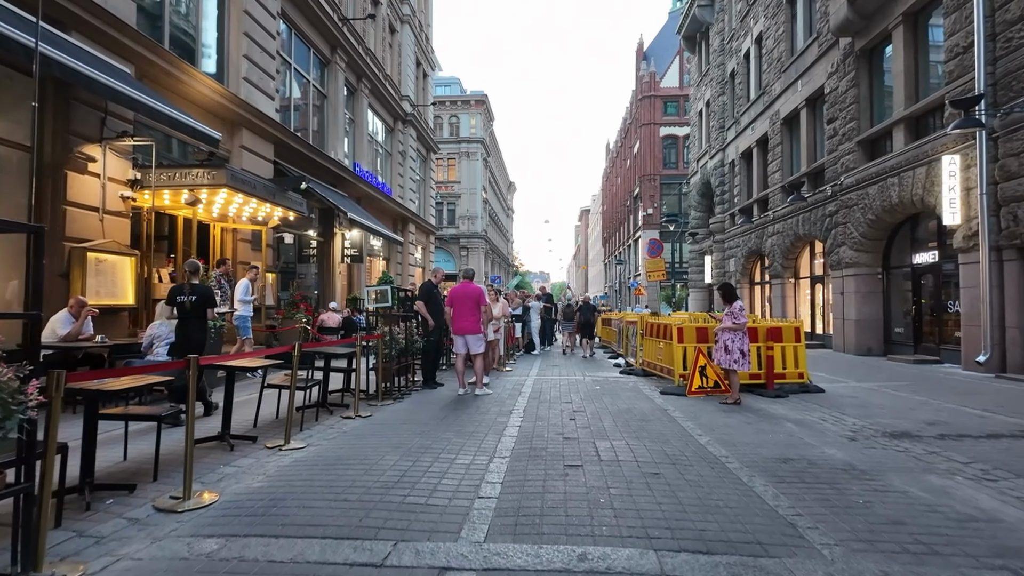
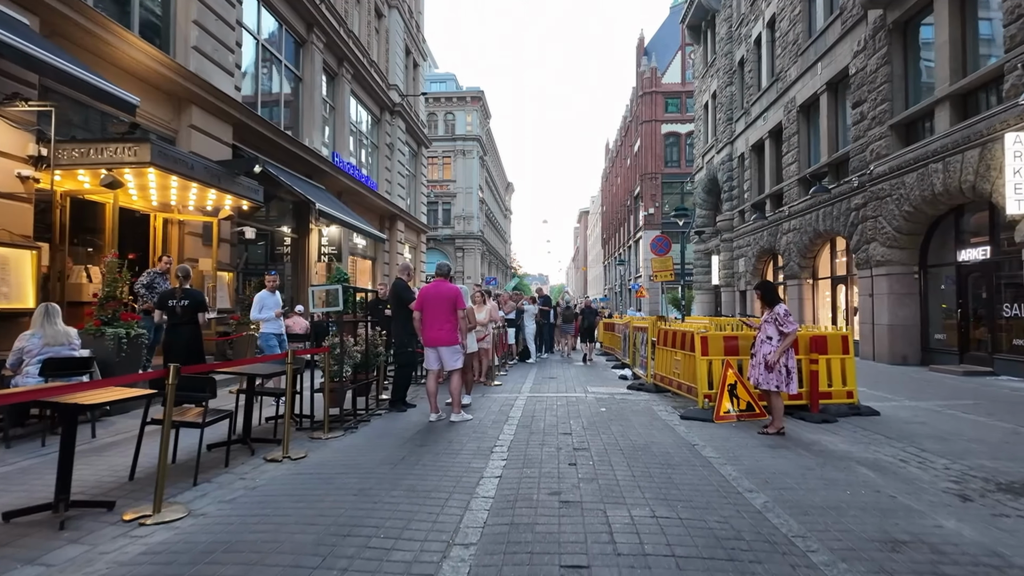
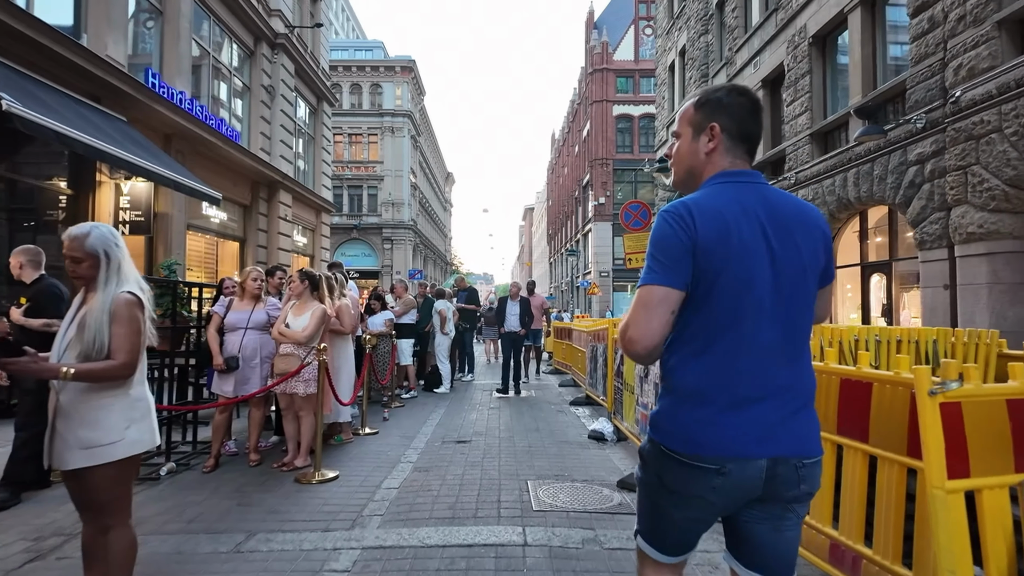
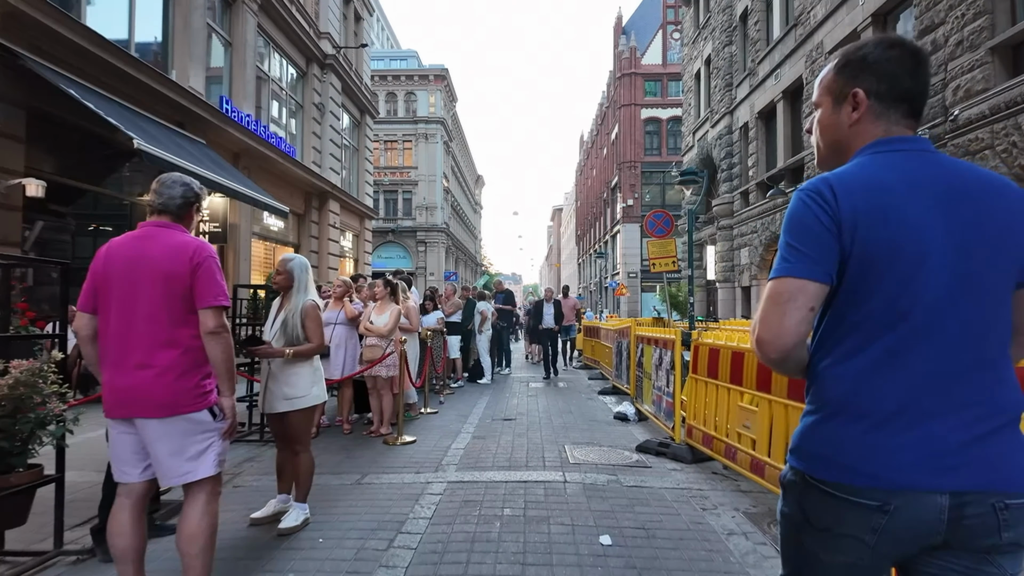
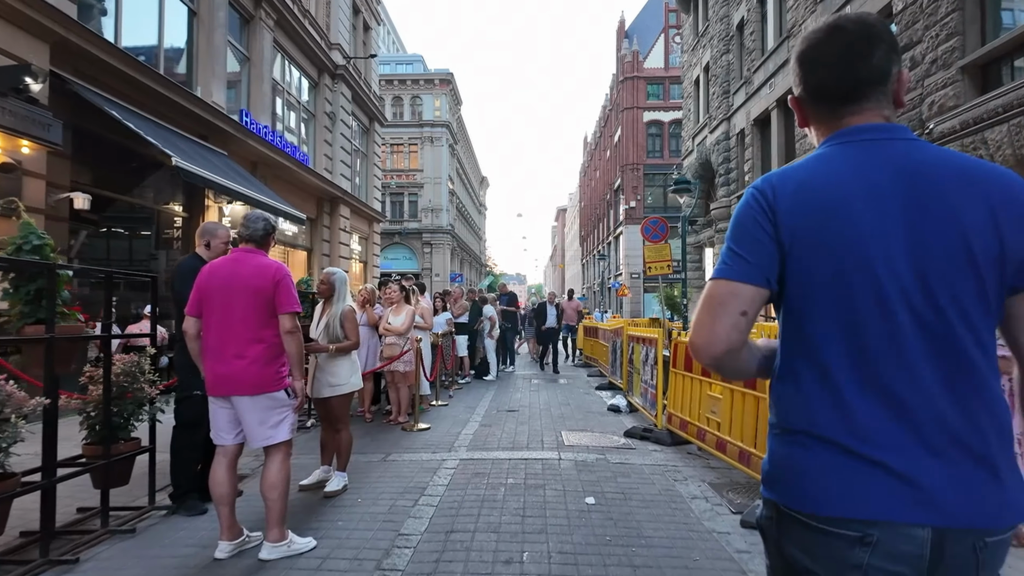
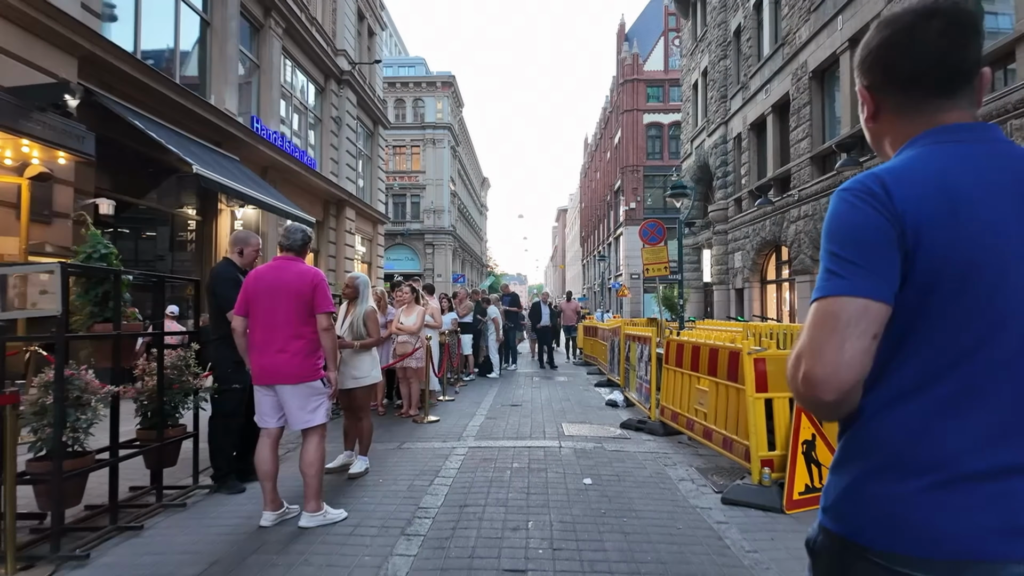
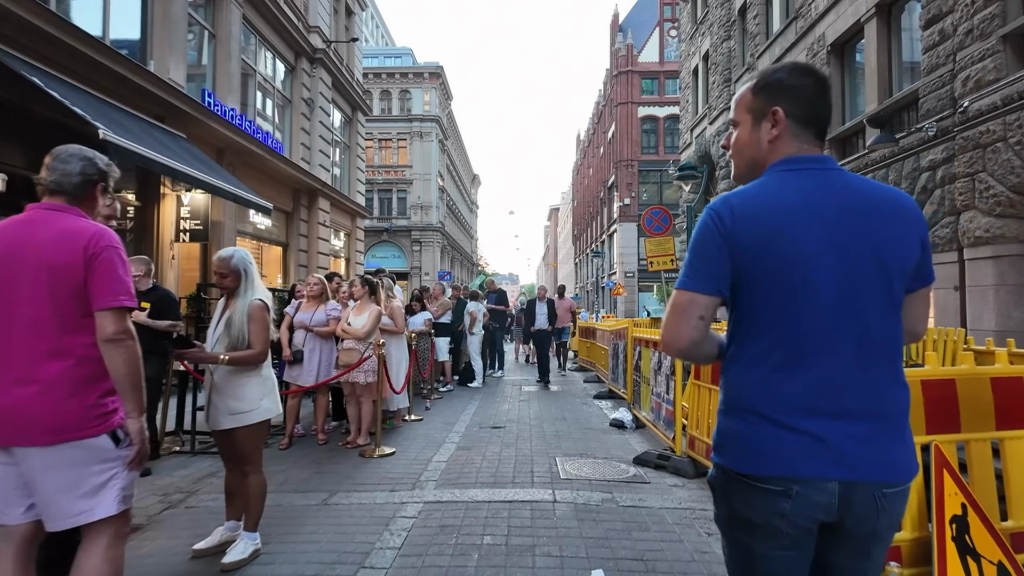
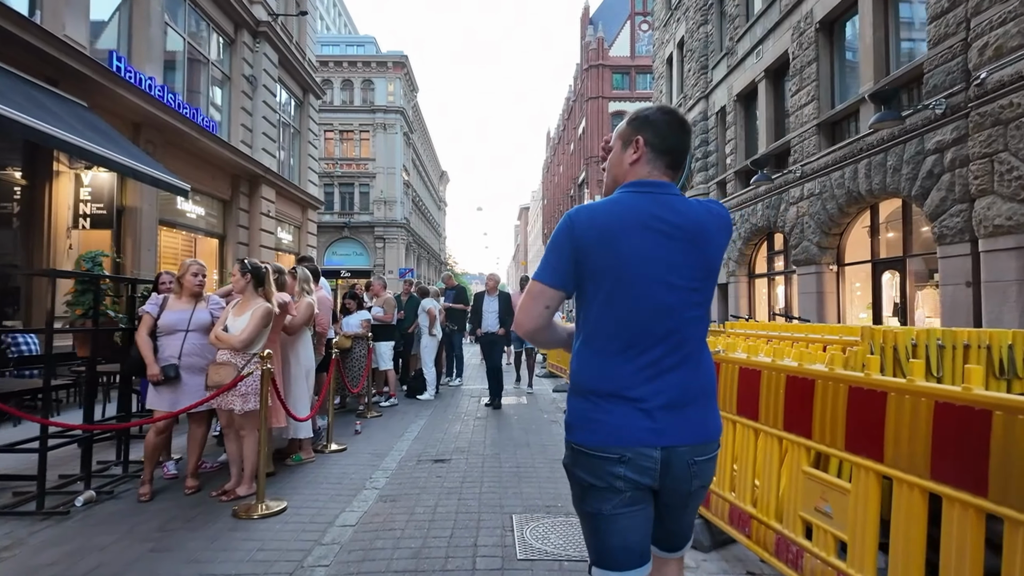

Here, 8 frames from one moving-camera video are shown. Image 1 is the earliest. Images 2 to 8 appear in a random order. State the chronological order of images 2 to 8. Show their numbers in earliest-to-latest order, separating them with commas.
2, 6, 5, 4, 7, 3, 8
